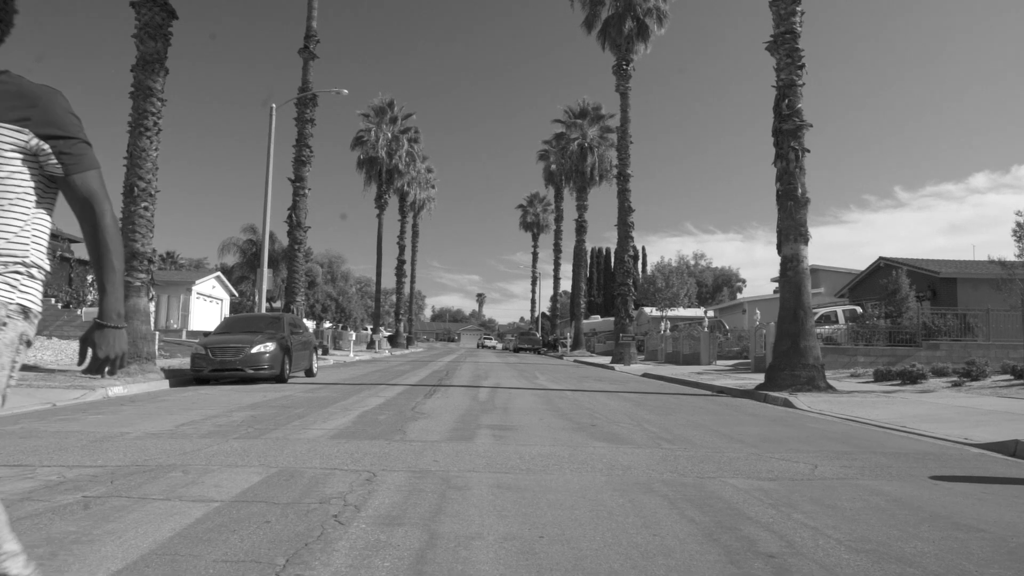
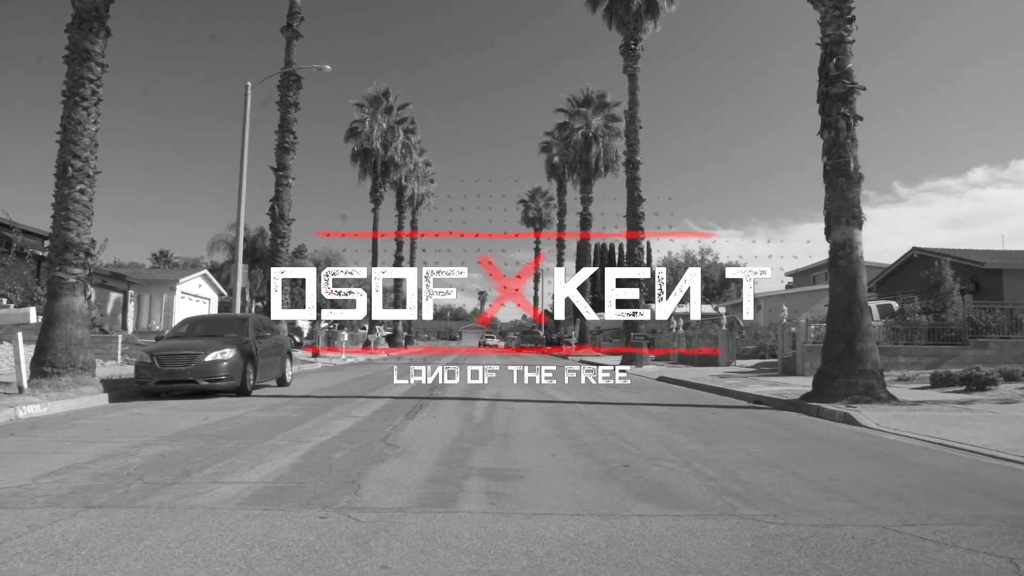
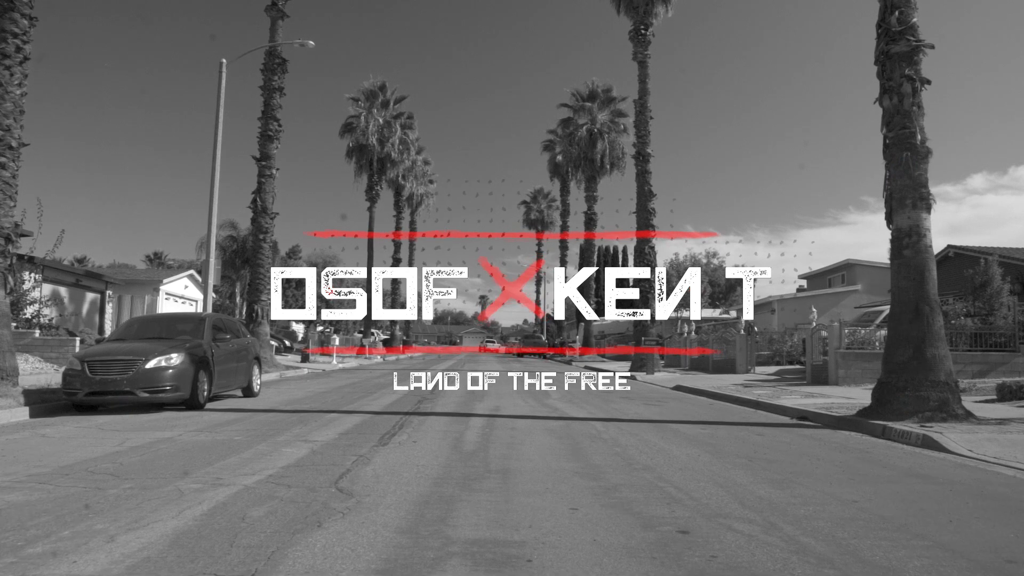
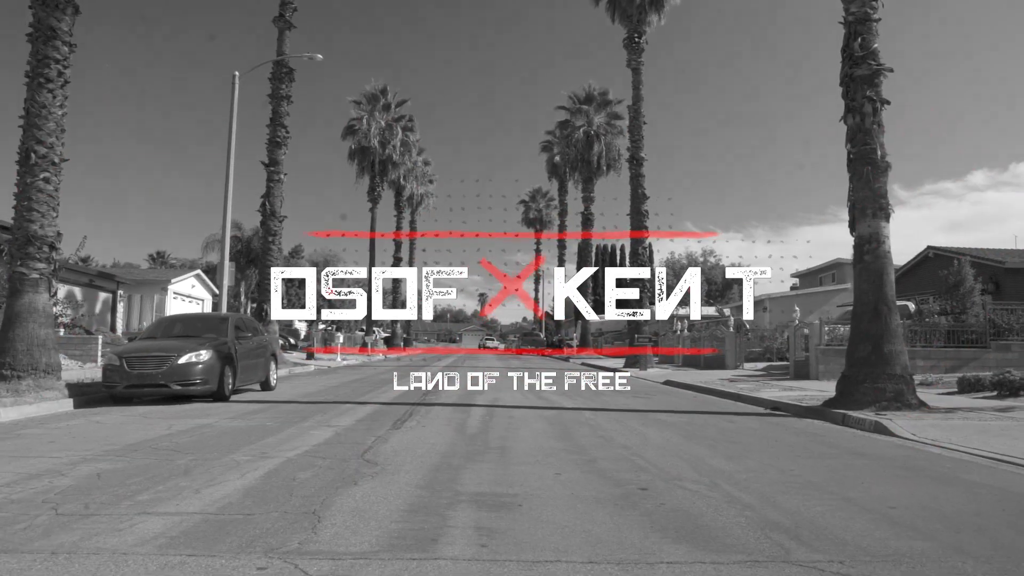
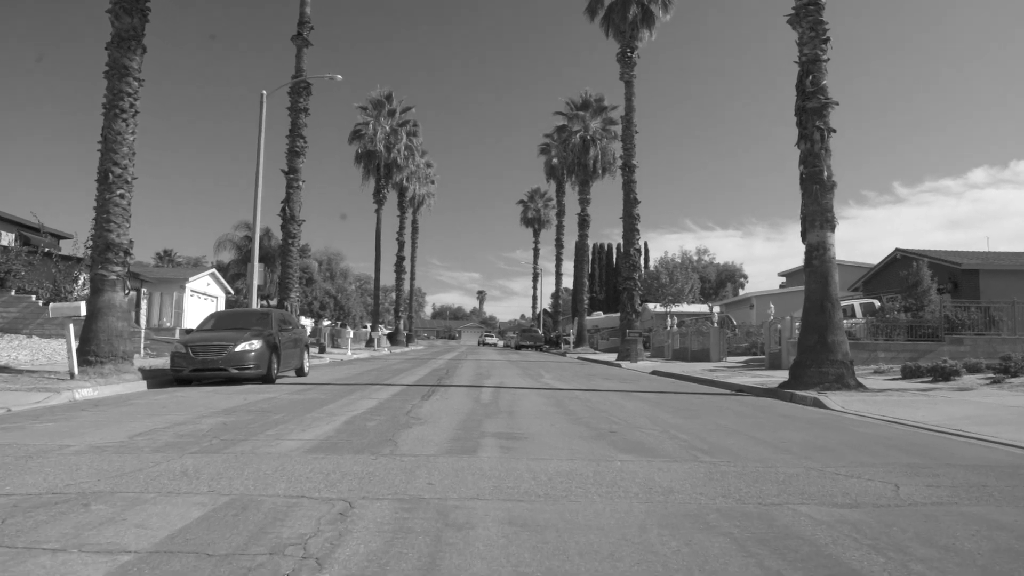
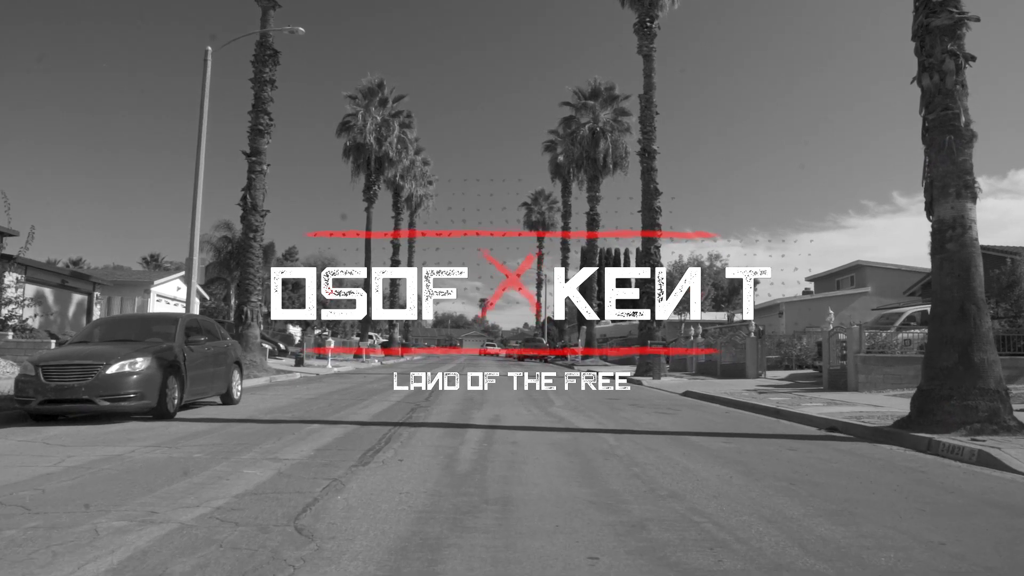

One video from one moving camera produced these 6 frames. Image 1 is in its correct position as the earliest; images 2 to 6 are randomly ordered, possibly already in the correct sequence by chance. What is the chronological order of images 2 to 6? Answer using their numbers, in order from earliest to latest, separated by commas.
5, 2, 4, 3, 6
